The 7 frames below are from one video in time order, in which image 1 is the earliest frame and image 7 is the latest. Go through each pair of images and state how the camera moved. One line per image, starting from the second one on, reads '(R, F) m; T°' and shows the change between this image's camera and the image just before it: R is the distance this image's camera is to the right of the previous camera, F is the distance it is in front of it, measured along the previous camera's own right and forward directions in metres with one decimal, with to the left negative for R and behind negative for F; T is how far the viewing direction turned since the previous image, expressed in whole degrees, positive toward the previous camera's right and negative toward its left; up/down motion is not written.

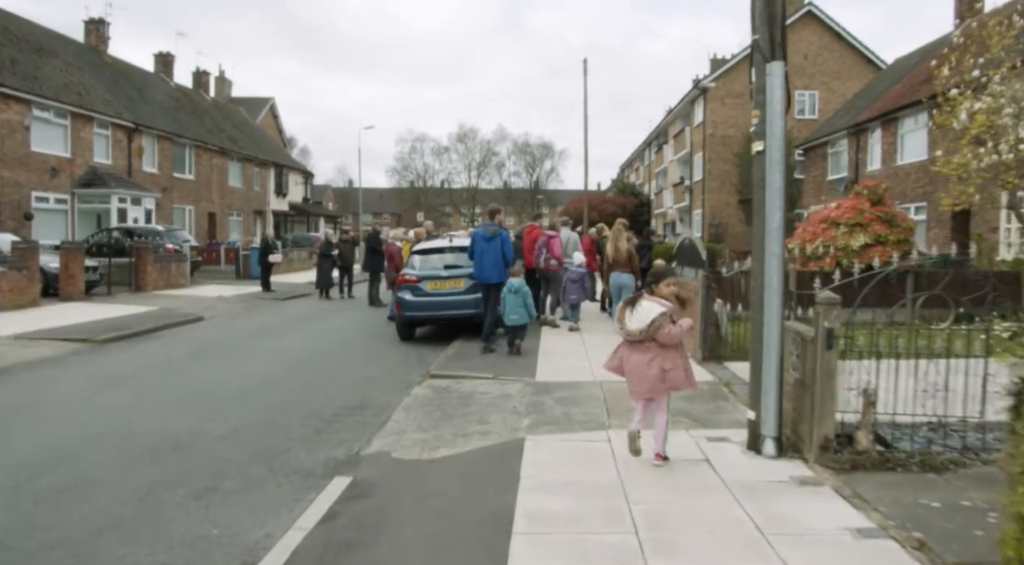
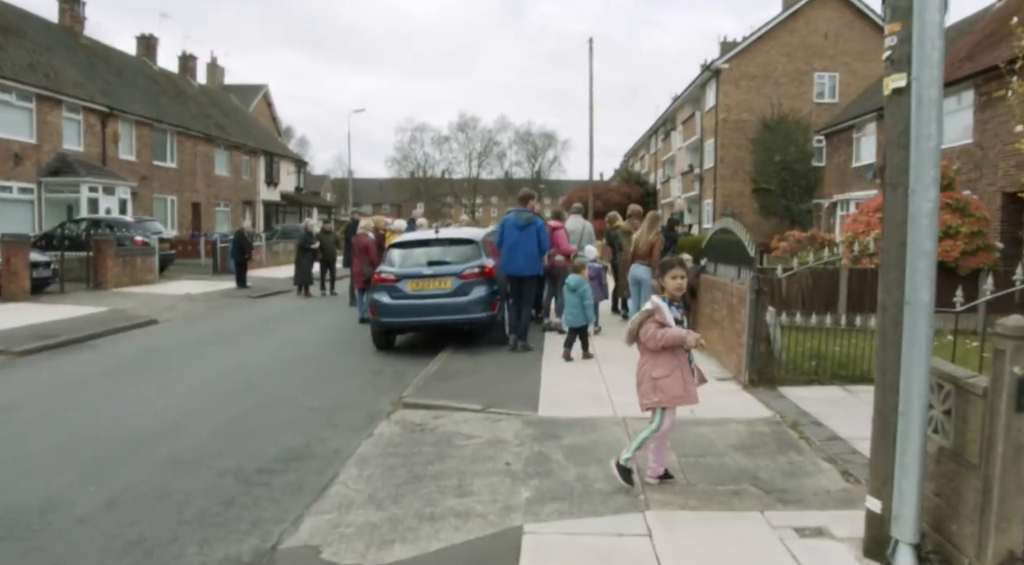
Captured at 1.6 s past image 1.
(+0.1, +2.0) m; 0°
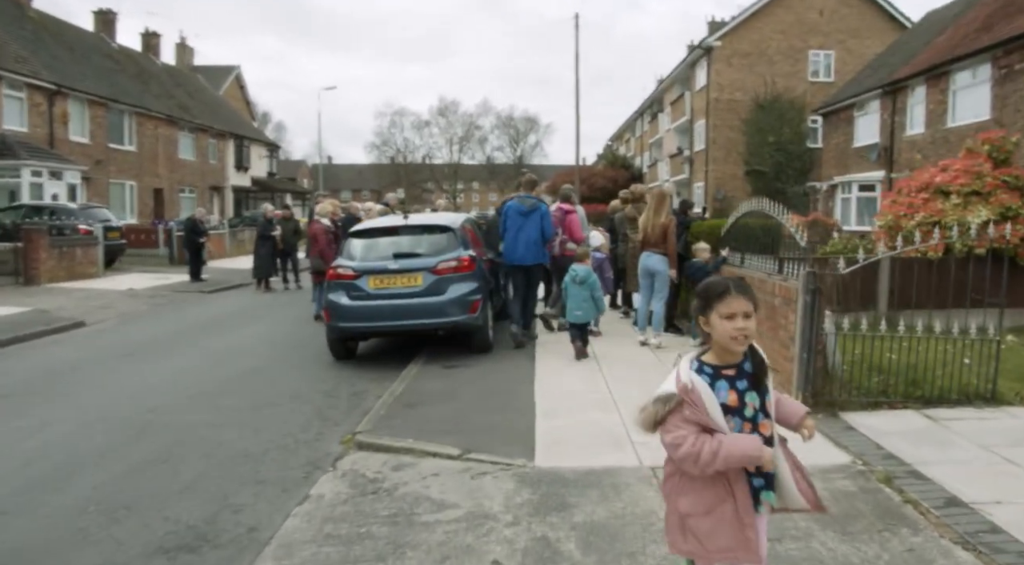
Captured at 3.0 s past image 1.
(0.0, +1.7) m; +1°
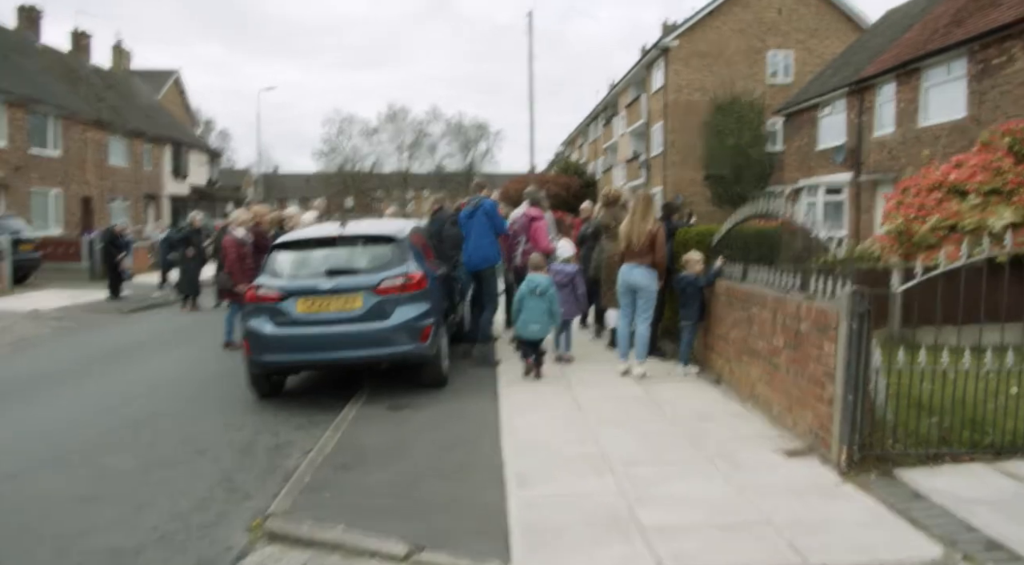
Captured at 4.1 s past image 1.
(0.0, +1.3) m; +4°
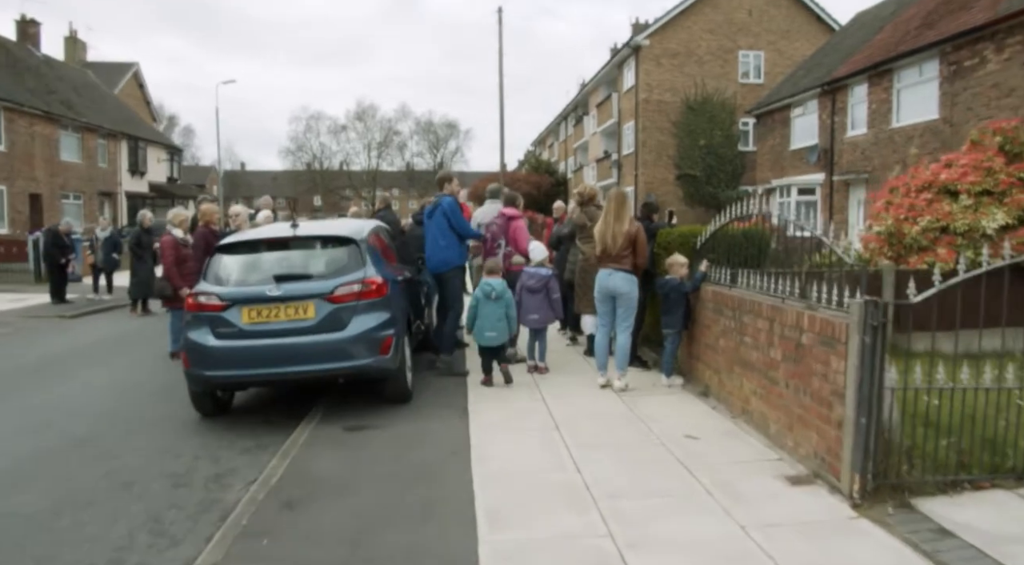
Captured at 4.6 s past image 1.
(0.0, +0.6) m; +2°
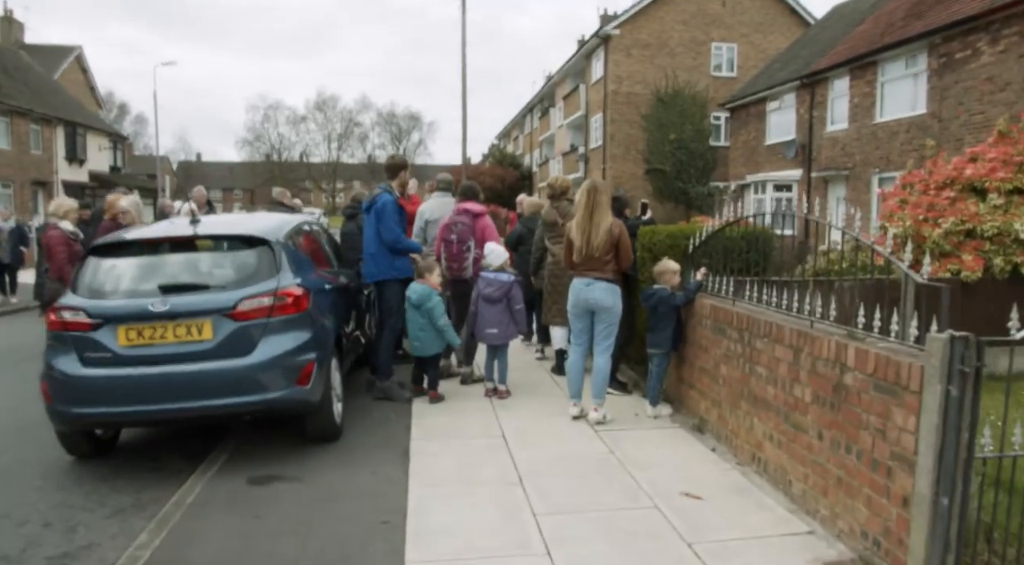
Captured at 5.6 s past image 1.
(+0.1, +1.2) m; +3°
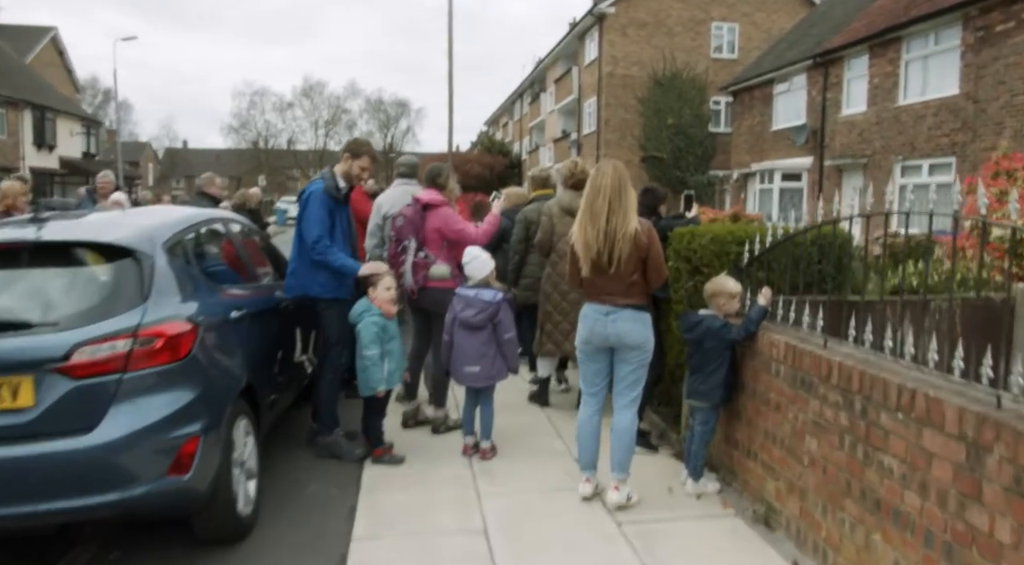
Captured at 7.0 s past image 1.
(0.0, +1.6) m; +1°
